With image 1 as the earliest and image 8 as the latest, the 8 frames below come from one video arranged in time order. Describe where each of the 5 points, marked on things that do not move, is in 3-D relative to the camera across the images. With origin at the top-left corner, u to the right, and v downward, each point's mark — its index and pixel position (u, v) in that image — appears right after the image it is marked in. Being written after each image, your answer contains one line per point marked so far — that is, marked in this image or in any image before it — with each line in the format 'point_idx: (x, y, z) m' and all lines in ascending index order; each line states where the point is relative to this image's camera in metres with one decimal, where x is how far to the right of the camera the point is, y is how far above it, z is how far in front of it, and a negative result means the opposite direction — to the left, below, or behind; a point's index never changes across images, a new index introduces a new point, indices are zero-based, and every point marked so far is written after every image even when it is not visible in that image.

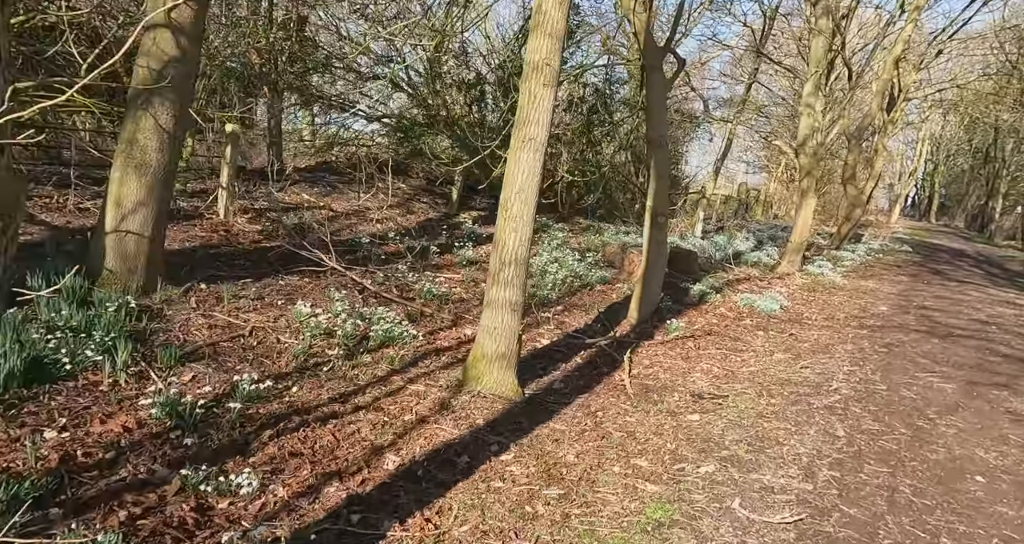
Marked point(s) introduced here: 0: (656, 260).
0: (+1.4, +0.1, +6.4) m
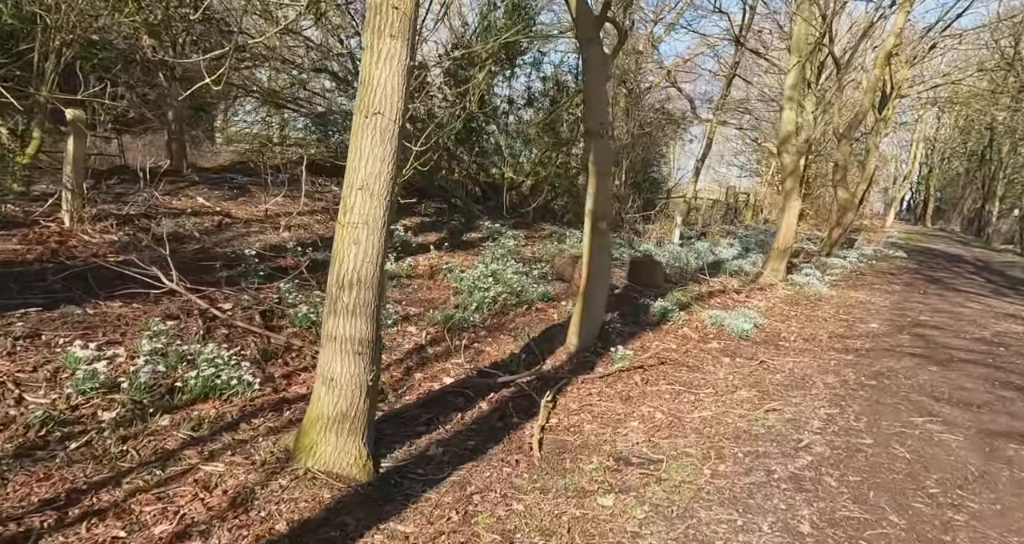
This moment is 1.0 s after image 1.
0: (+0.7, 0.0, +5.4) m
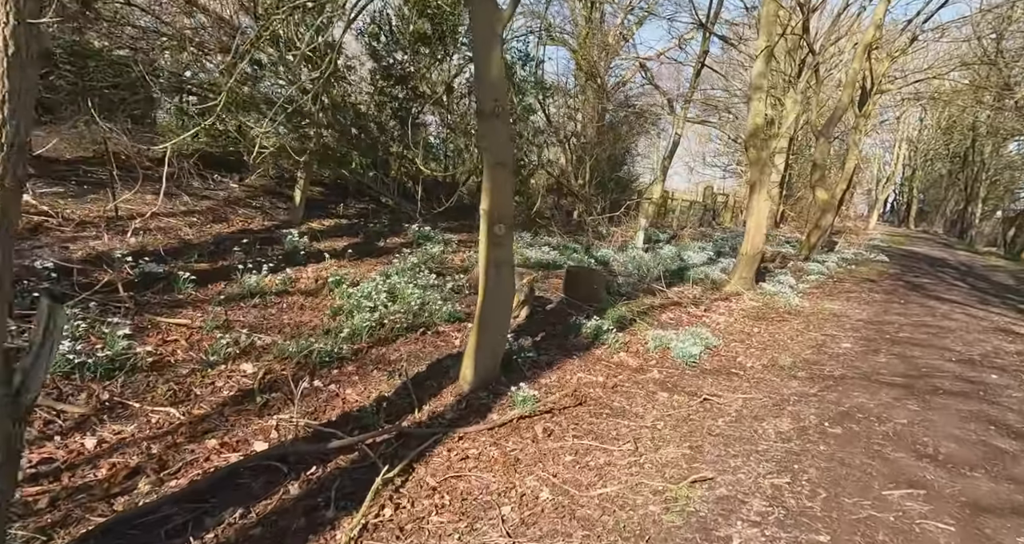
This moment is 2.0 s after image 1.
0: (-0.1, -0.1, +4.3) m
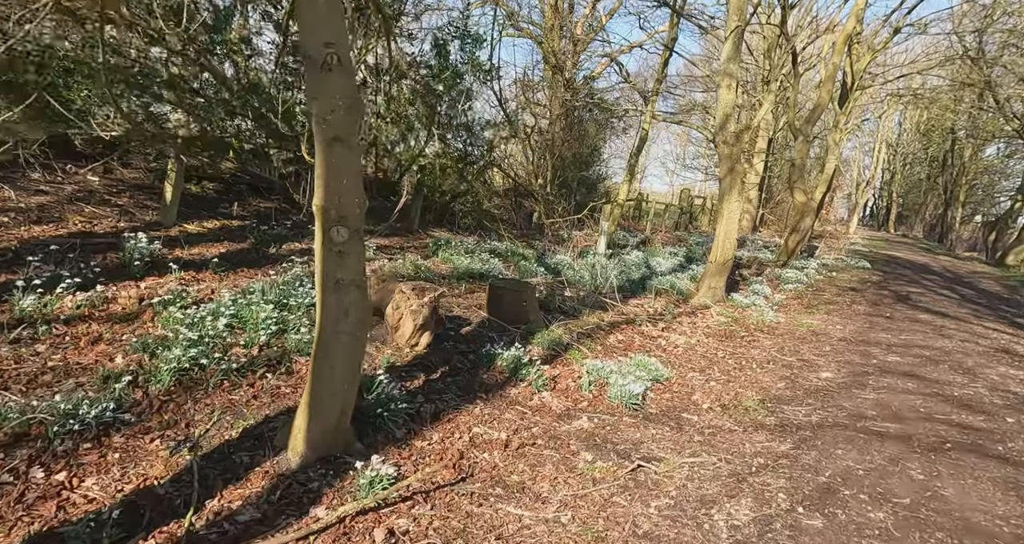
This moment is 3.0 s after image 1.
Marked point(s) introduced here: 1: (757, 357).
0: (-0.8, -0.3, +3.0) m
1: (+2.5, -0.9, +6.5) m
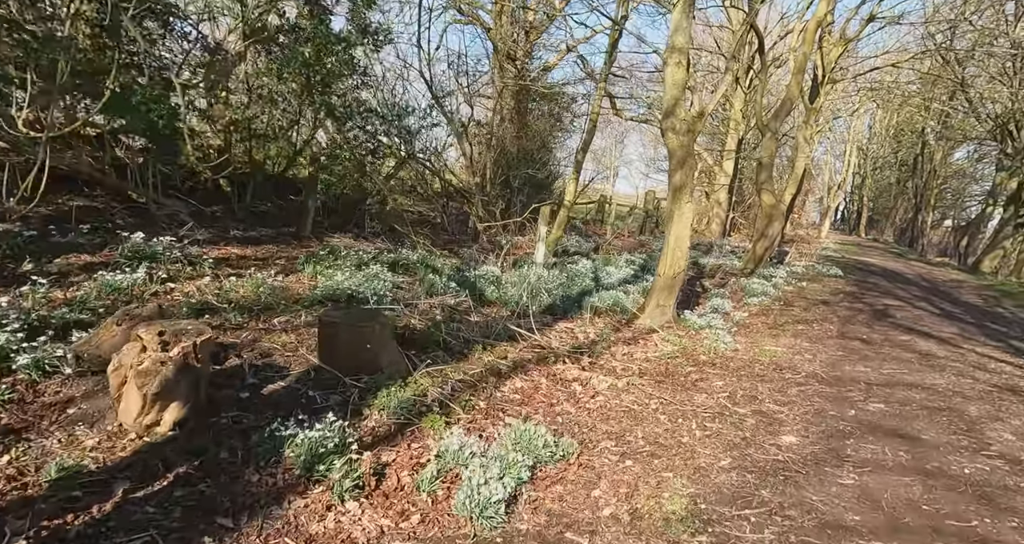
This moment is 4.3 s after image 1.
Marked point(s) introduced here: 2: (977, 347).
0: (-1.8, -0.4, +1.3) m
1: (+1.5, -1.1, +4.8) m
2: (+6.4, -1.0, +8.7) m
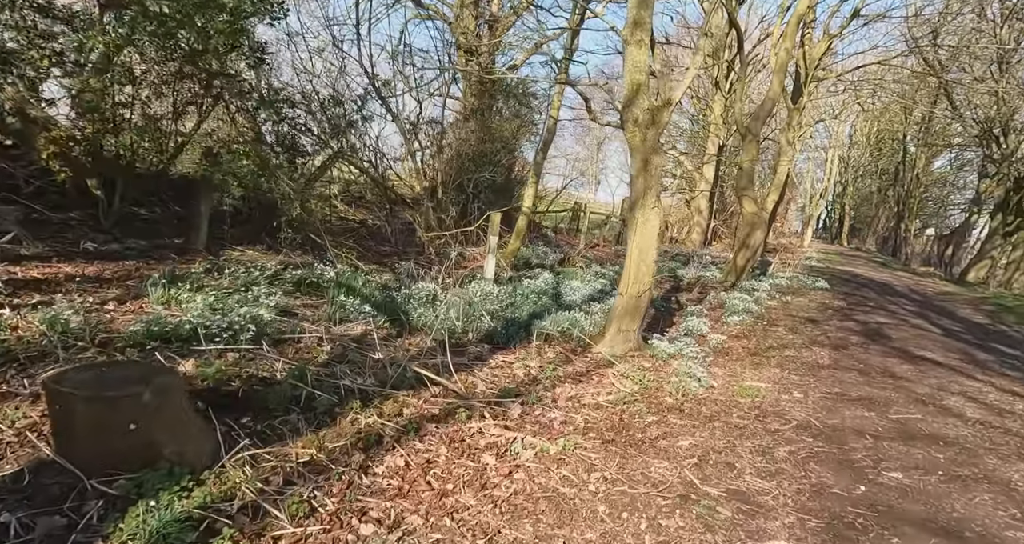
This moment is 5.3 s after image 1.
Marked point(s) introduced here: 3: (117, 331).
0: (-2.3, -0.6, -0.2) m
1: (+0.8, -1.2, +3.5) m
2: (+5.6, -1.2, +7.4) m
3: (-2.5, -0.4, +4.0) m
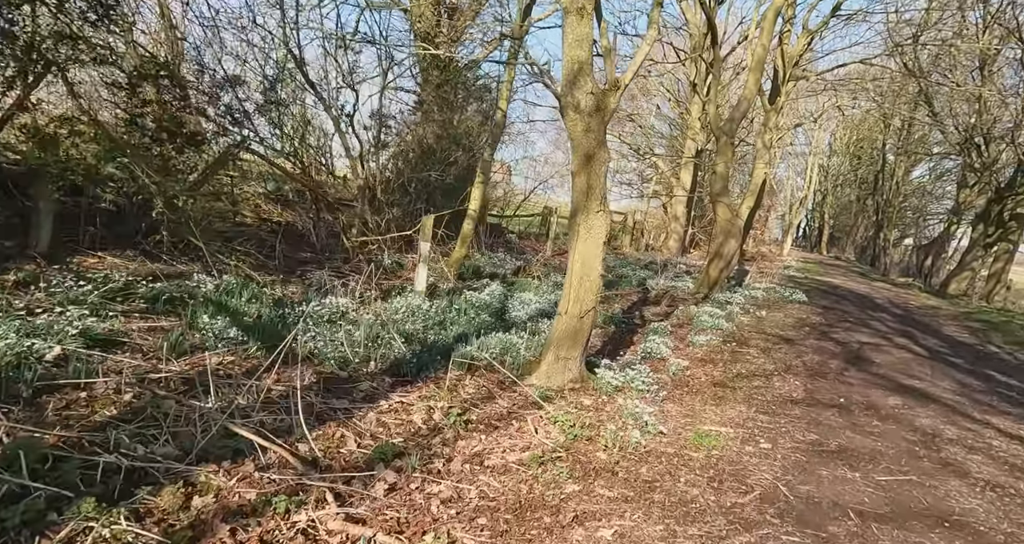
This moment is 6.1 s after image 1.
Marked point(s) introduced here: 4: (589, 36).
0: (-2.9, -0.6, -1.5) m
1: (+0.1, -1.4, +2.2) m
2: (+4.8, -1.5, +6.3) m
3: (-3.3, -0.5, +2.7) m
4: (+0.7, +2.1, +5.5) m
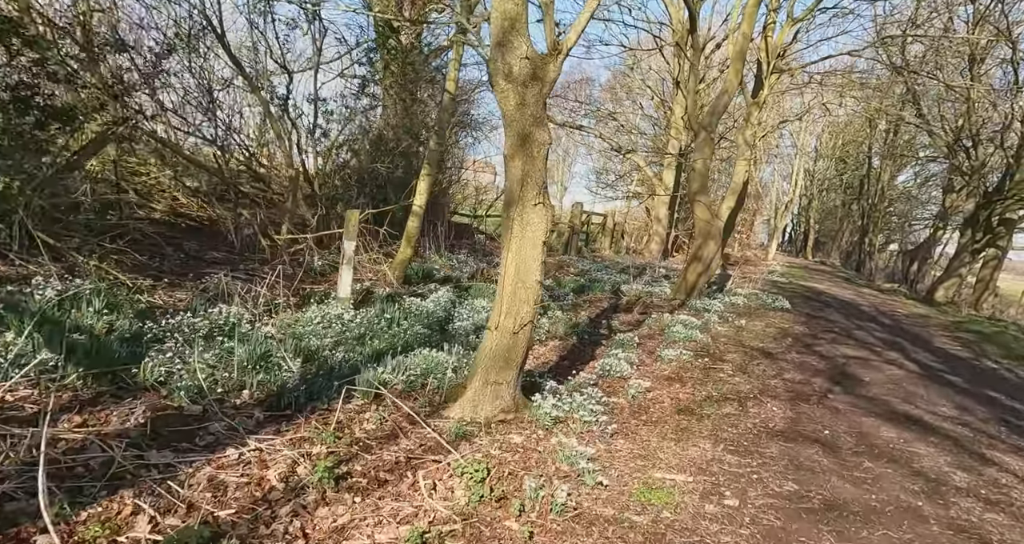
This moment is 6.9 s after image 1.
0: (-3.5, -0.6, -2.7) m
1: (-0.5, -1.4, +1.0) m
2: (+4.1, -1.6, +5.2) m
3: (-3.9, -0.5, +1.5) m
4: (0.0, +2.0, +4.4) m
